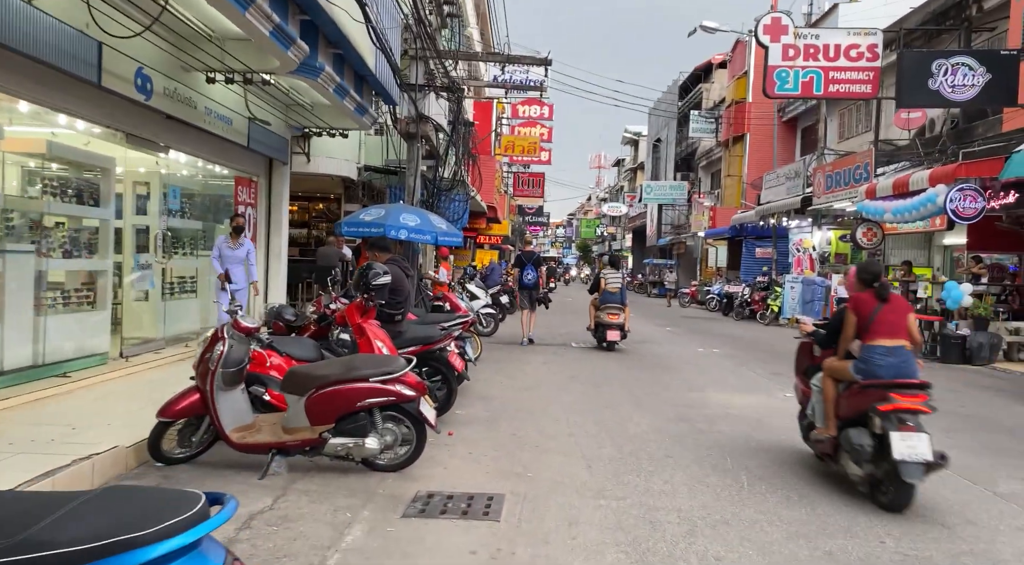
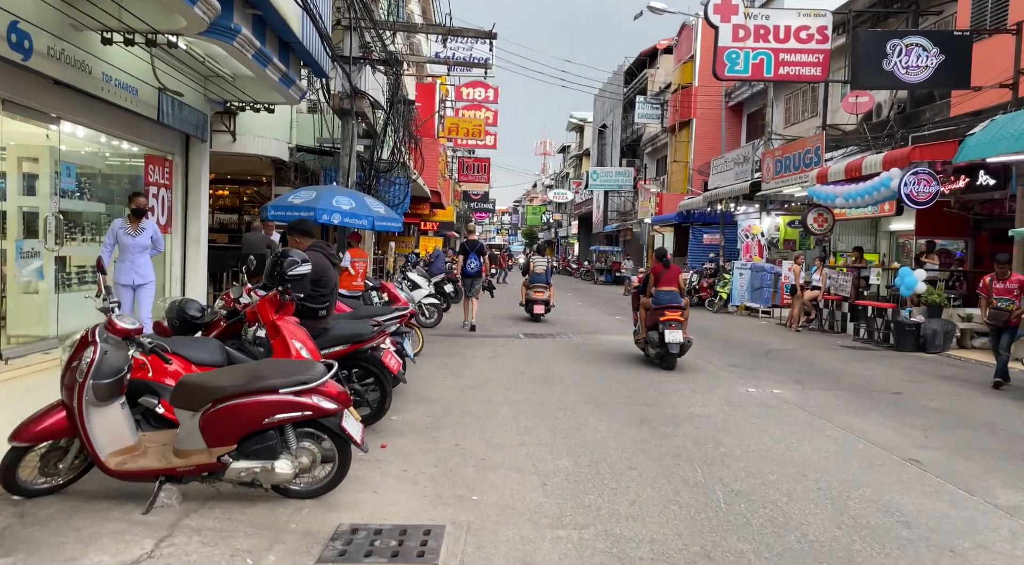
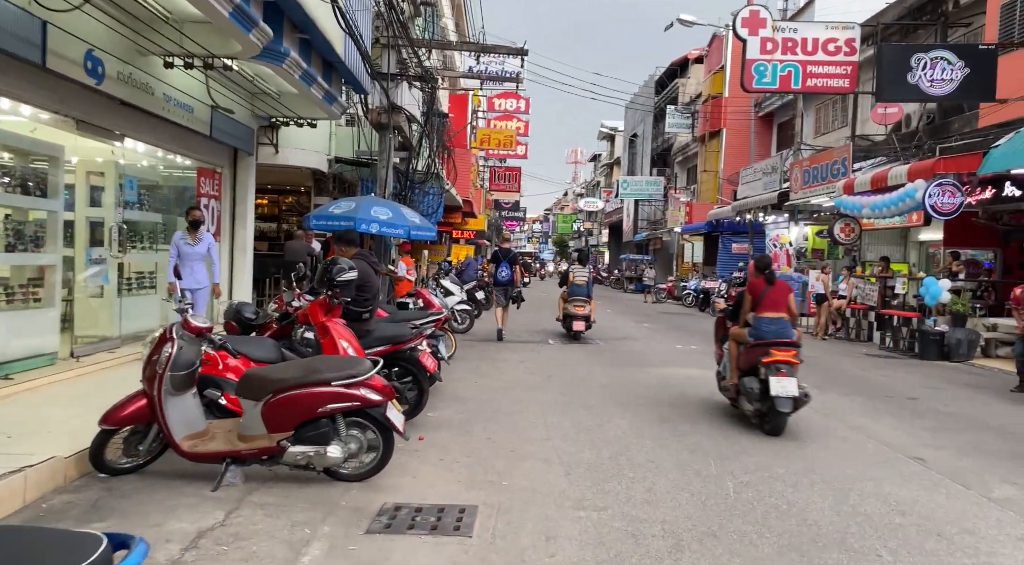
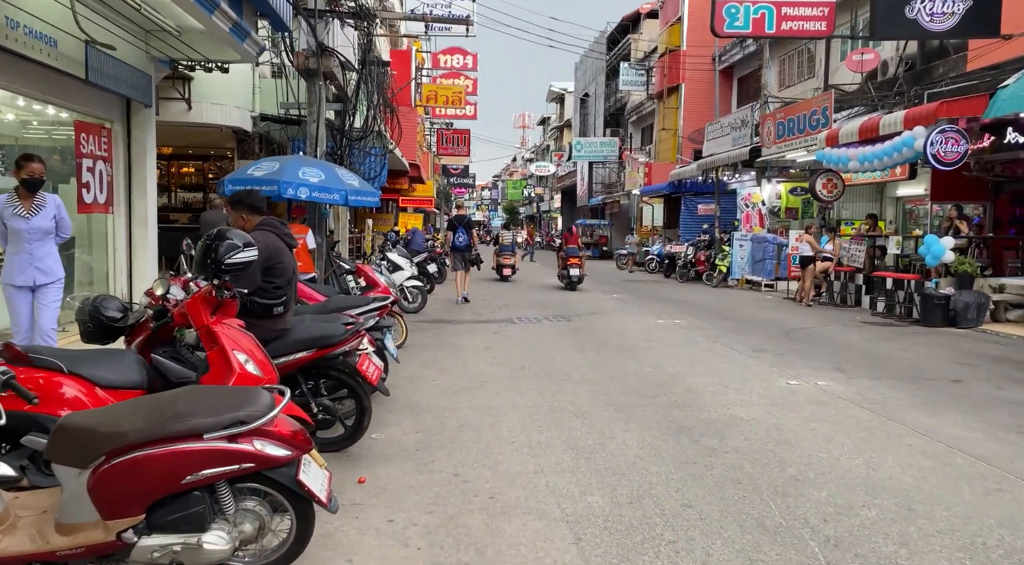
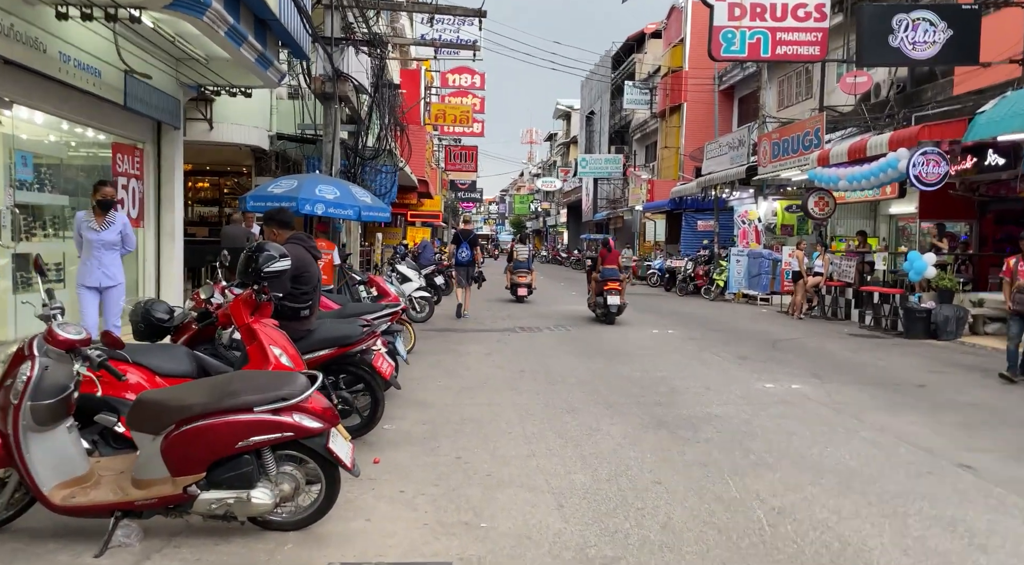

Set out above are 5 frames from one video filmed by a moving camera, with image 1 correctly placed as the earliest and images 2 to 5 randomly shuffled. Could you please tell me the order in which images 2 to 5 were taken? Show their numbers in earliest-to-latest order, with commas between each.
3, 2, 5, 4
